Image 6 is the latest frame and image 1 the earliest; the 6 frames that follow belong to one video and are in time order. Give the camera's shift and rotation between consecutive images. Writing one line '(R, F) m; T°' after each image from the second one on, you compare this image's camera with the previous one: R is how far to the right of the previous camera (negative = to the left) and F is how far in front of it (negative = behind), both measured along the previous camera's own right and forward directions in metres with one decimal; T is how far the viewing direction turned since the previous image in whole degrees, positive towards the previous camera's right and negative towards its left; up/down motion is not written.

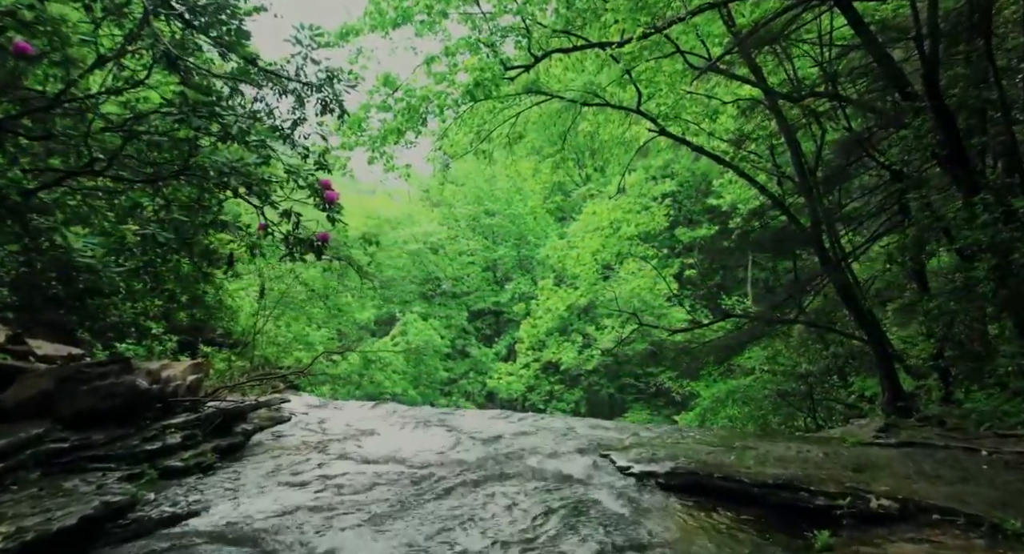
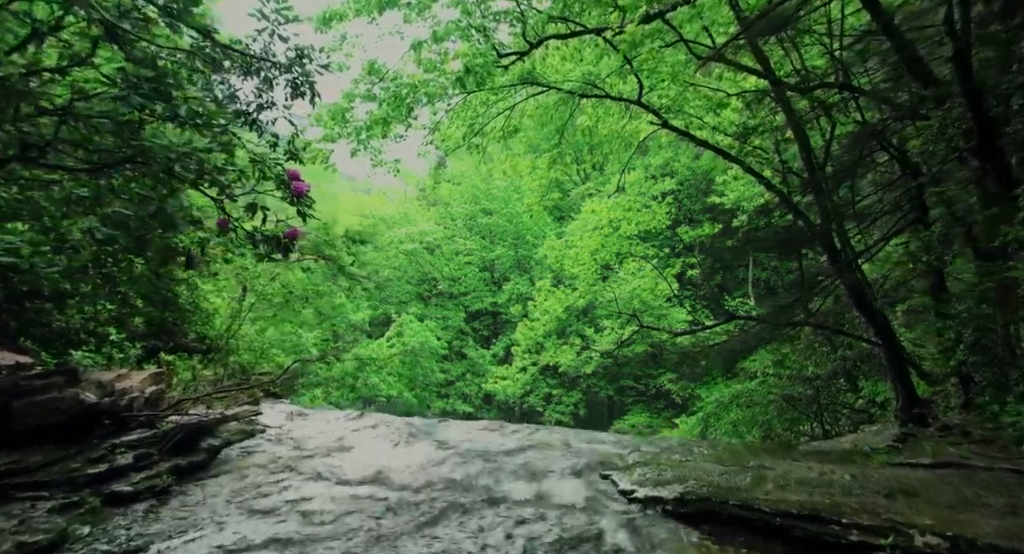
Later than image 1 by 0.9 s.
(0.0, +0.4) m; 0°
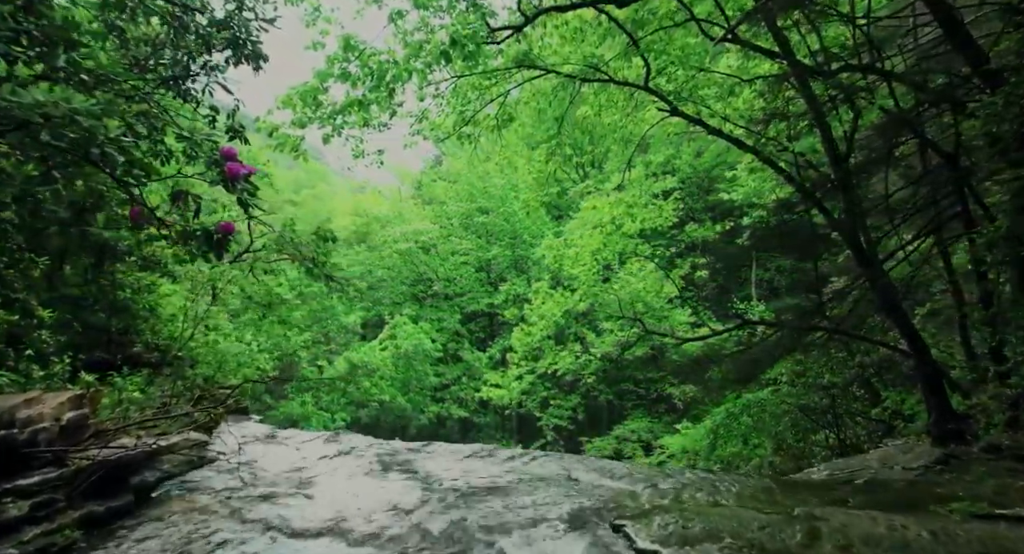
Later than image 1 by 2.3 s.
(0.0, +0.7) m; 0°
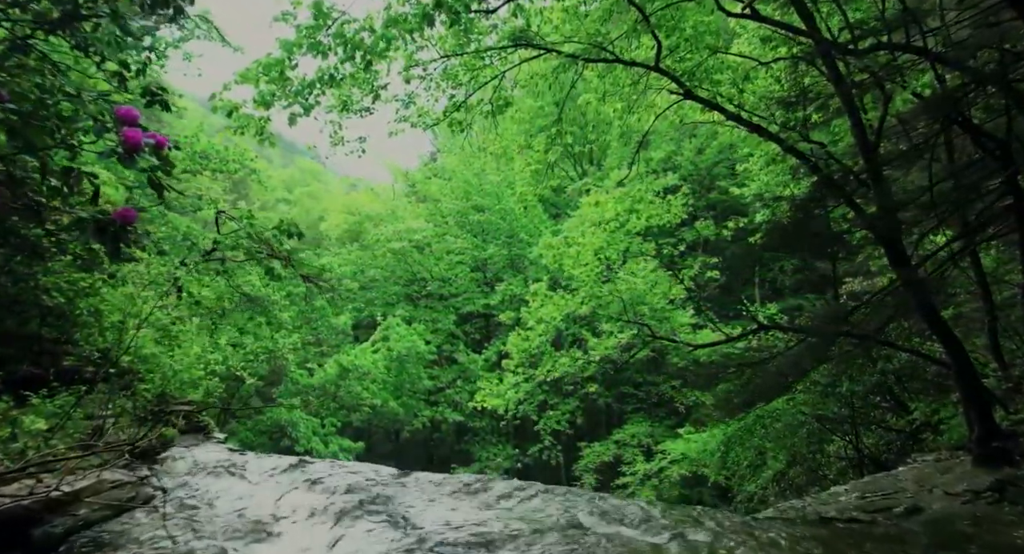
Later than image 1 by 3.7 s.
(0.0, +0.7) m; 0°
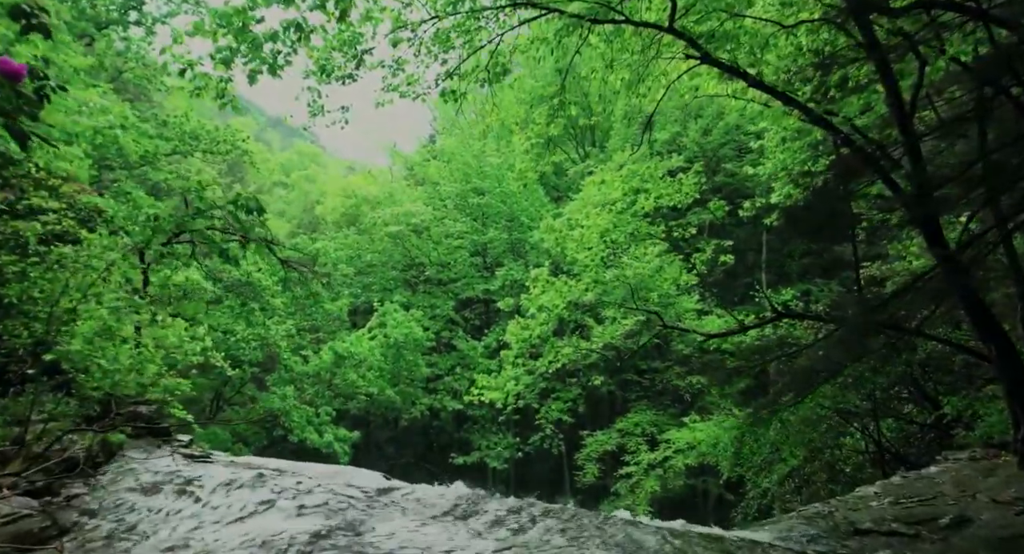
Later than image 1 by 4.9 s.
(0.0, +0.6) m; 0°
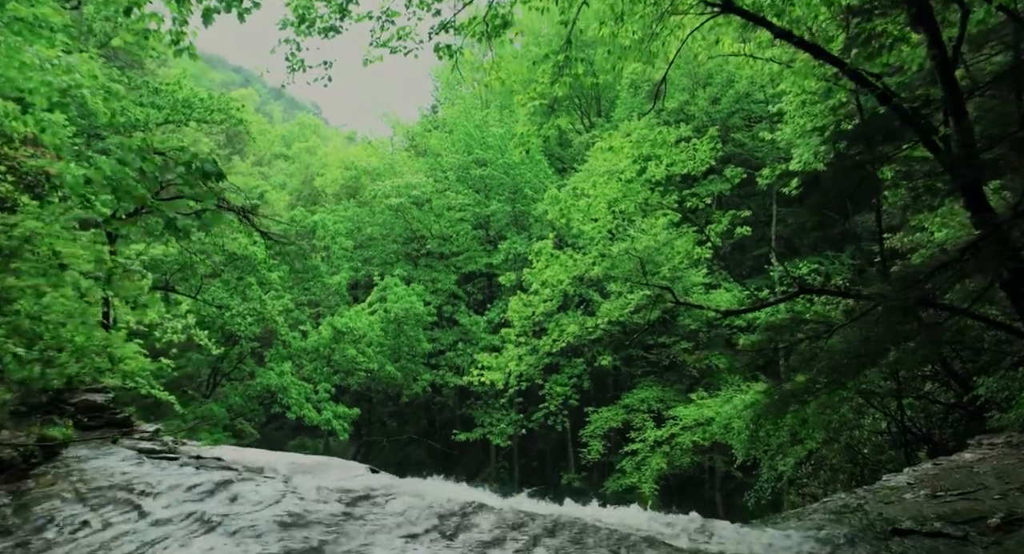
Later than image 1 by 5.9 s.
(0.0, +0.5) m; 0°
